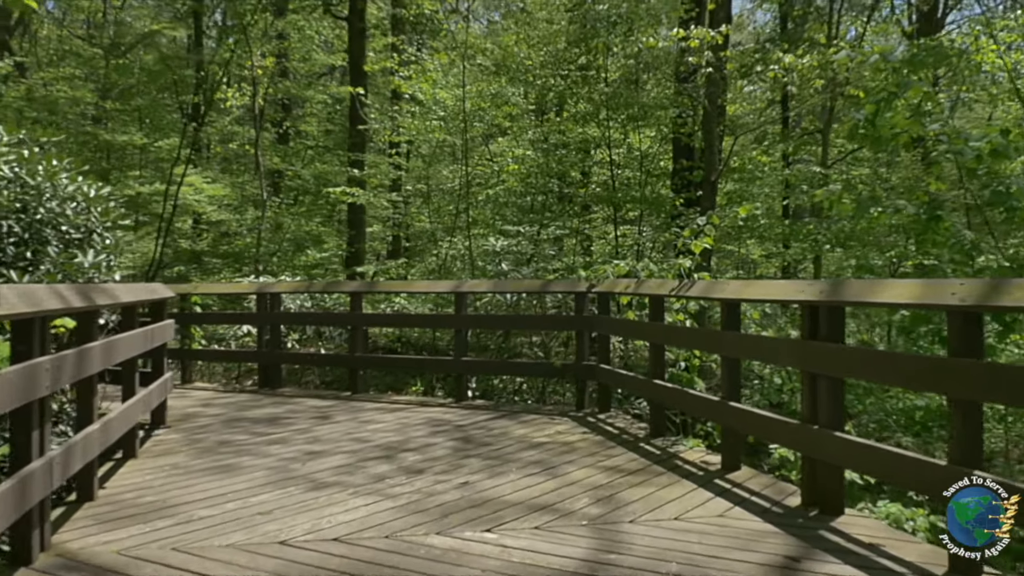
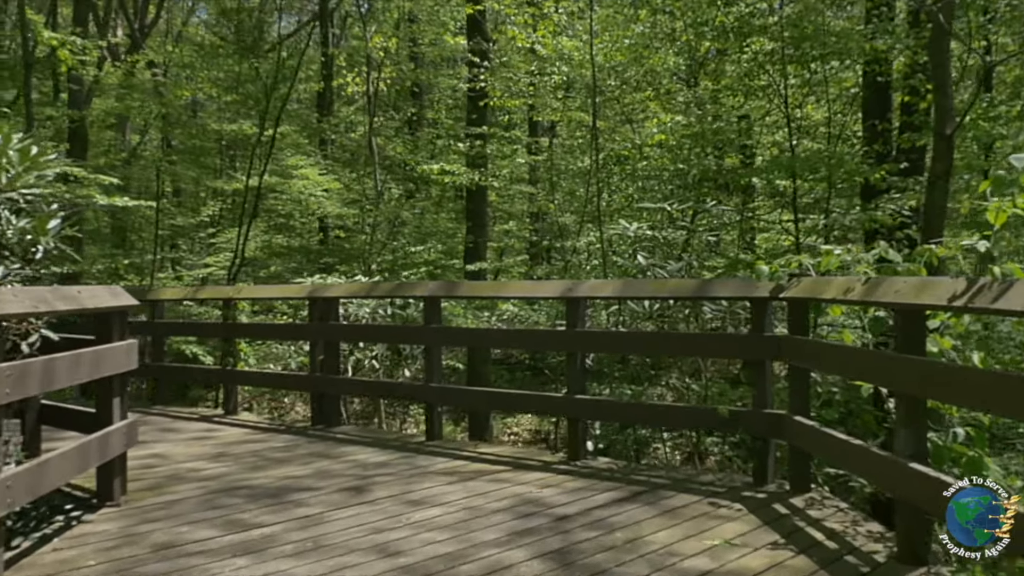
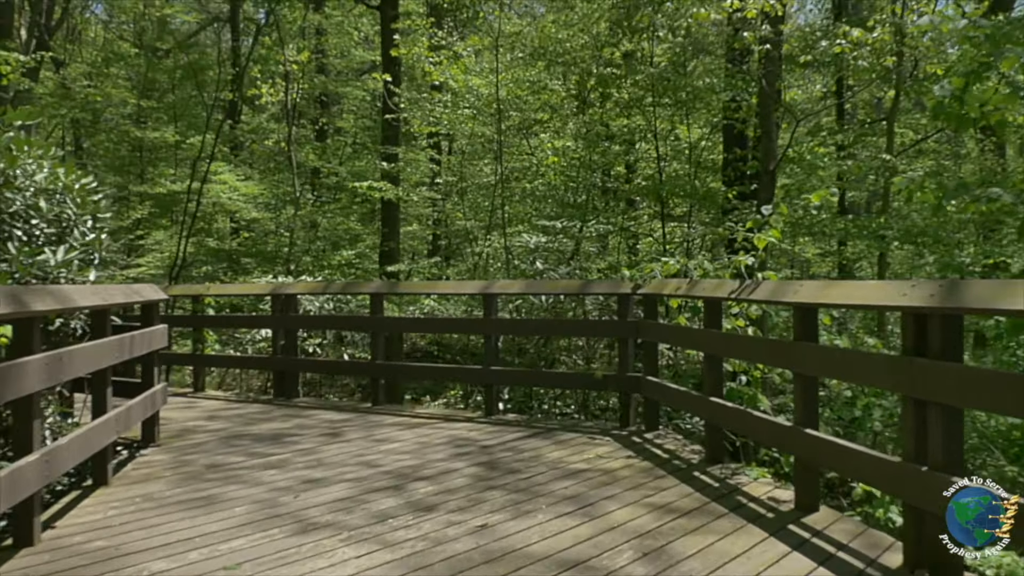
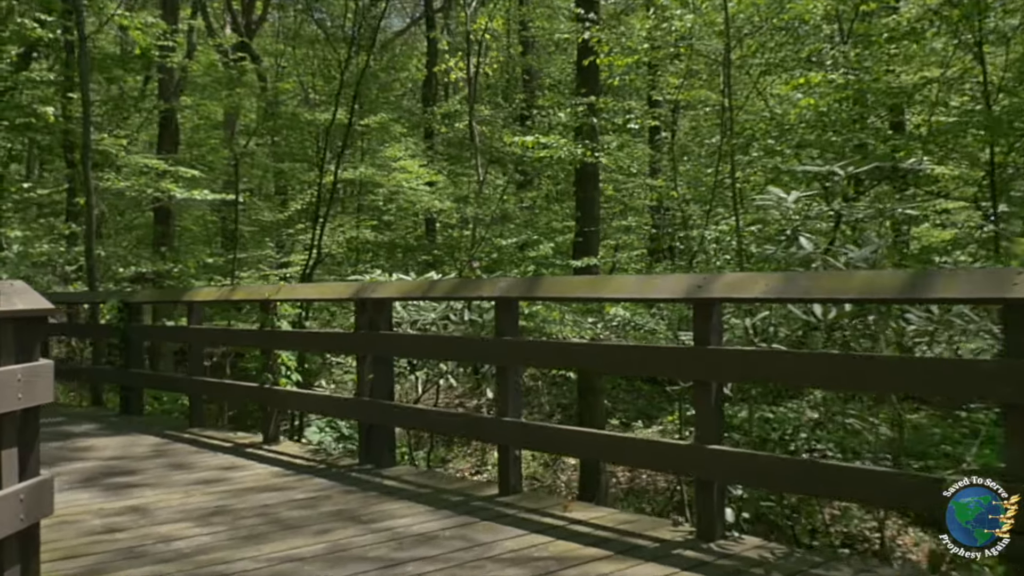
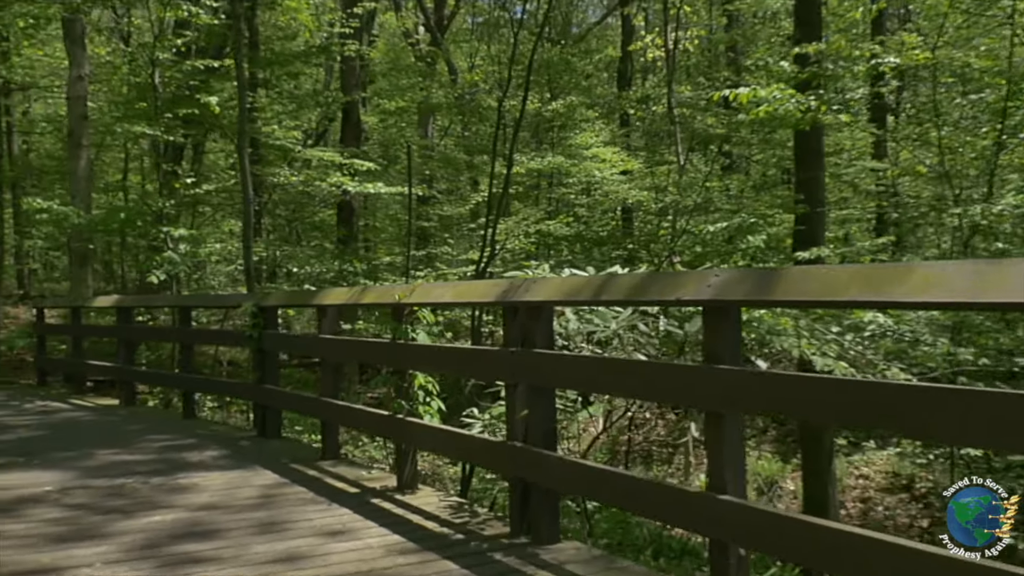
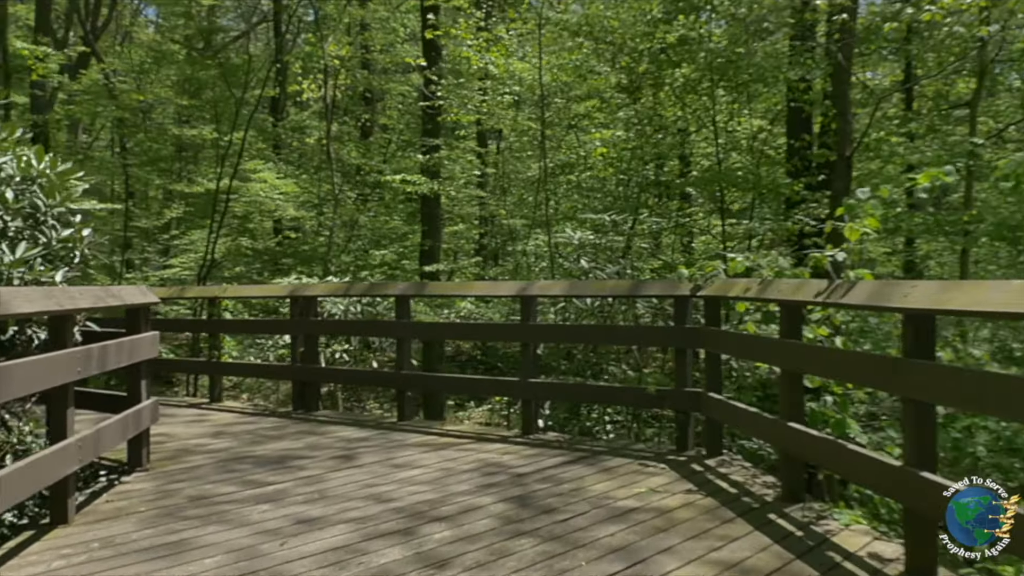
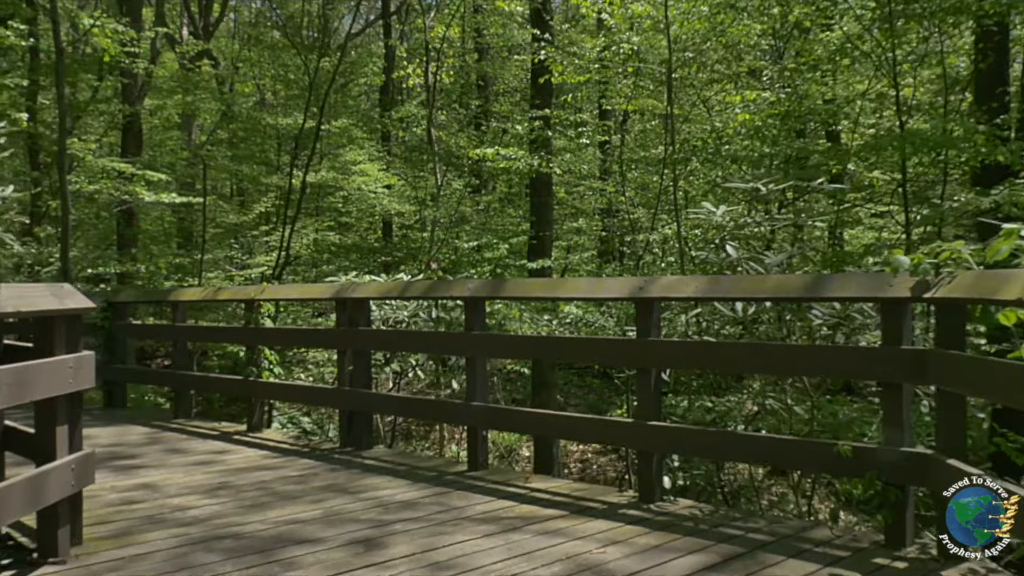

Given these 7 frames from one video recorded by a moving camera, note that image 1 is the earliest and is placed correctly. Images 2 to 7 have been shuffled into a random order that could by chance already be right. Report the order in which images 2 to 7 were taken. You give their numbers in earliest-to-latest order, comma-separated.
3, 6, 2, 7, 4, 5
